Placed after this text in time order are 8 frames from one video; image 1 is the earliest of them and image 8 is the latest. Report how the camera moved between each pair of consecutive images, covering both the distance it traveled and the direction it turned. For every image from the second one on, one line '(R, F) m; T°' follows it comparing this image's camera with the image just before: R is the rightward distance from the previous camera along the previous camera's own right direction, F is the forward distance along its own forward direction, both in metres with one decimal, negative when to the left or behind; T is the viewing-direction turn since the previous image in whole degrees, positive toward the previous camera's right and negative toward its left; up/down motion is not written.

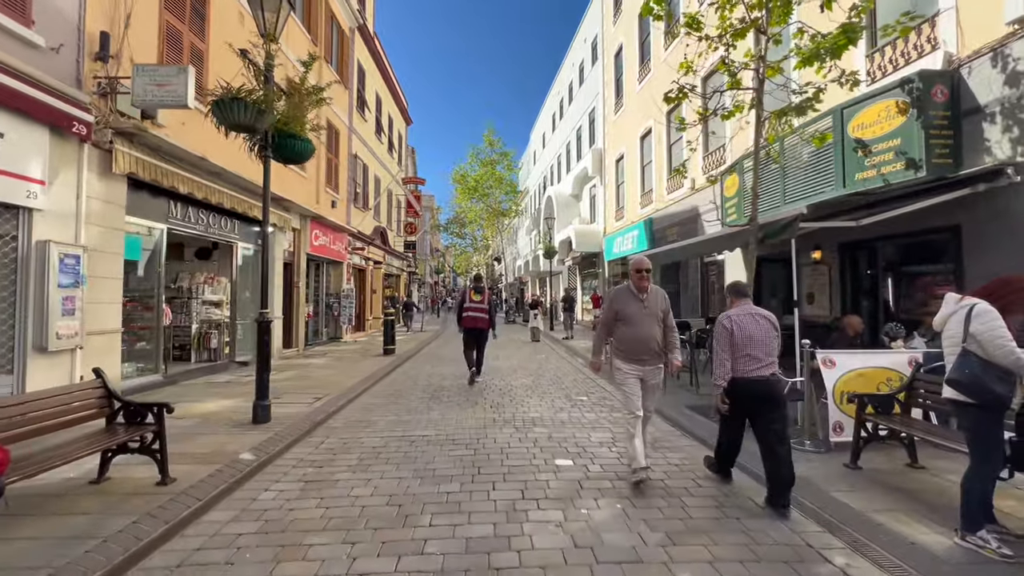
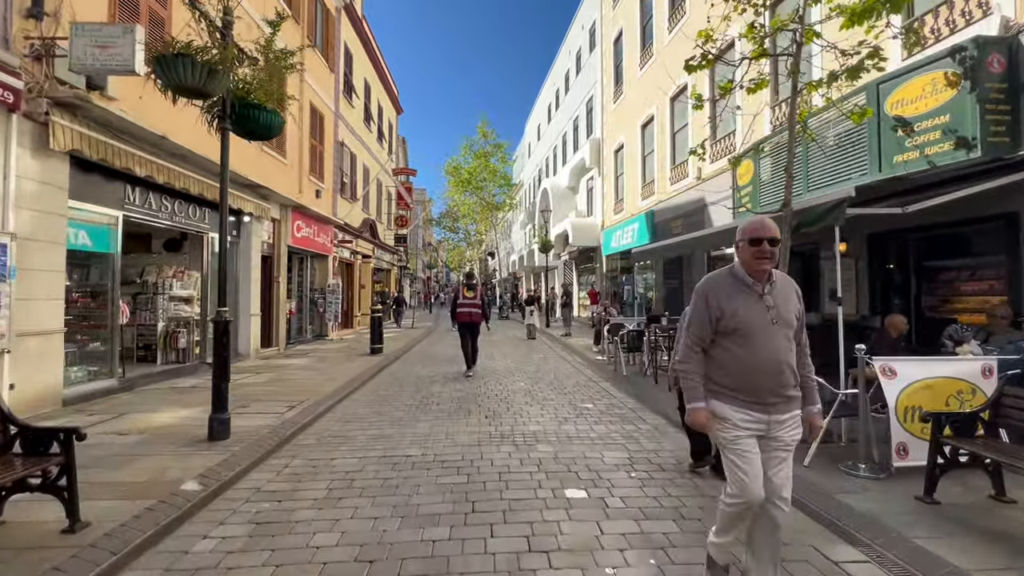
(-0.1, +0.9) m; +1°
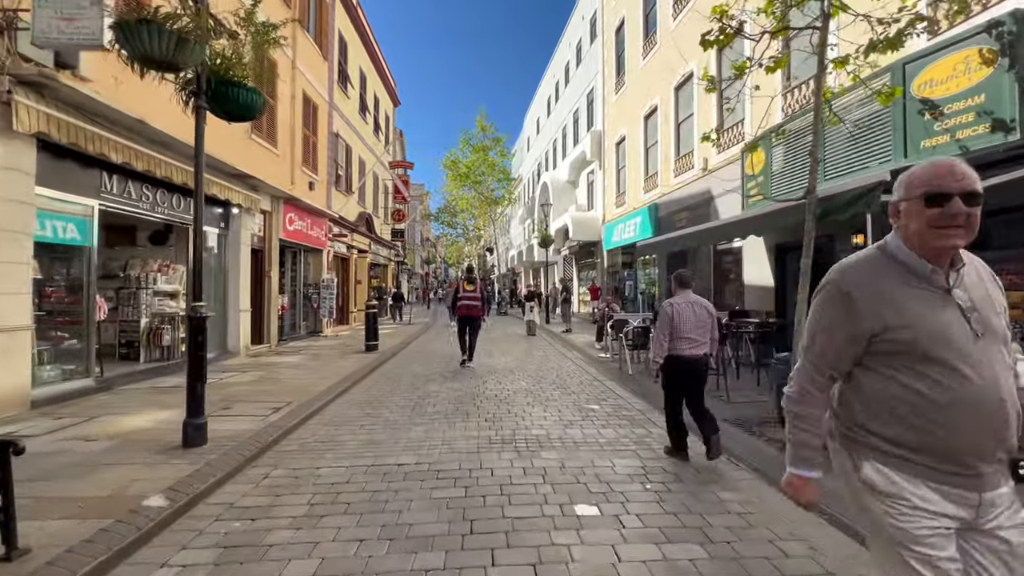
(0.0, +0.4) m; 0°
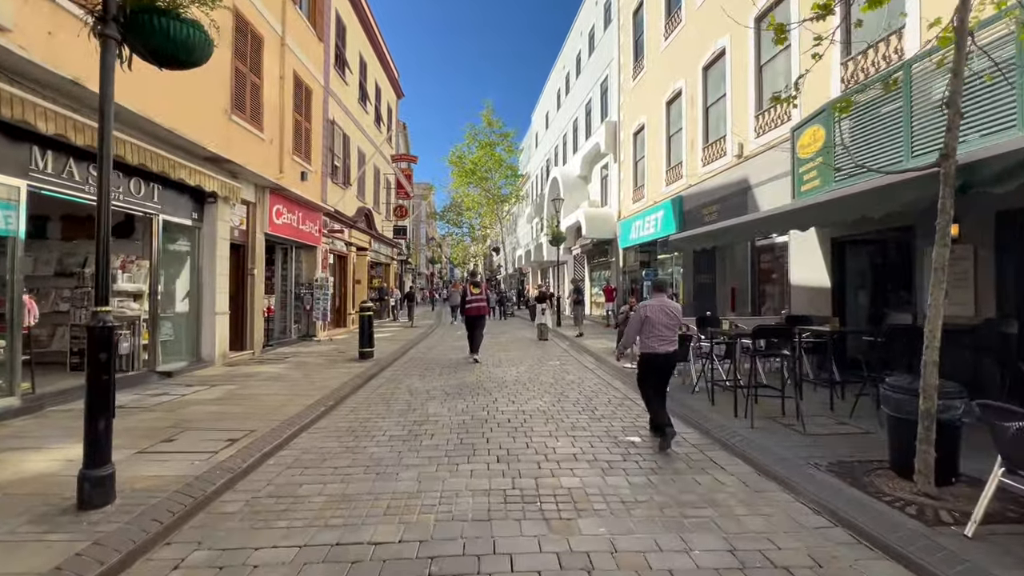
(-0.1, +1.4) m; -1°
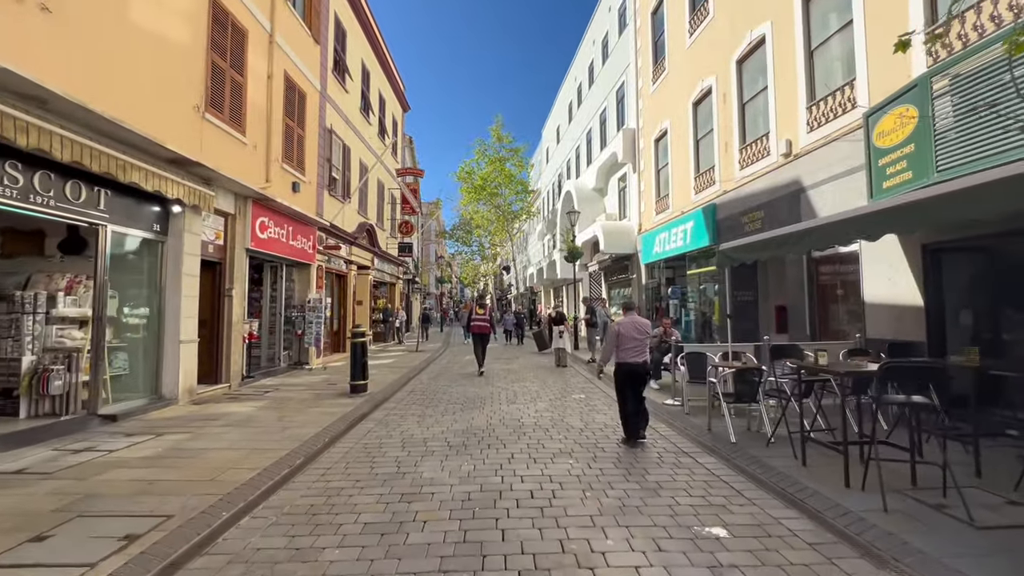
(-0.1, +1.6) m; -1°
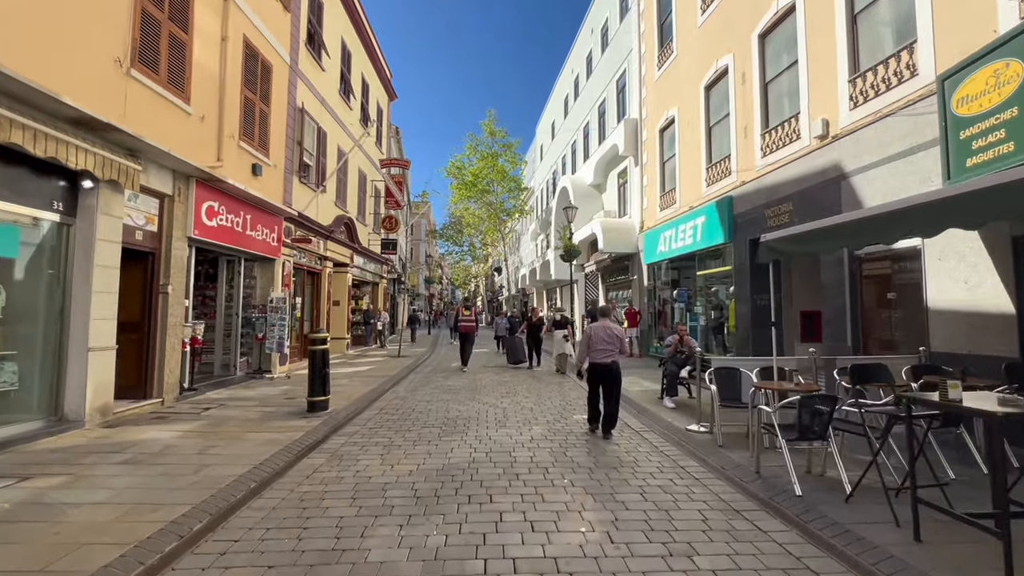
(0.0, +1.6) m; +1°
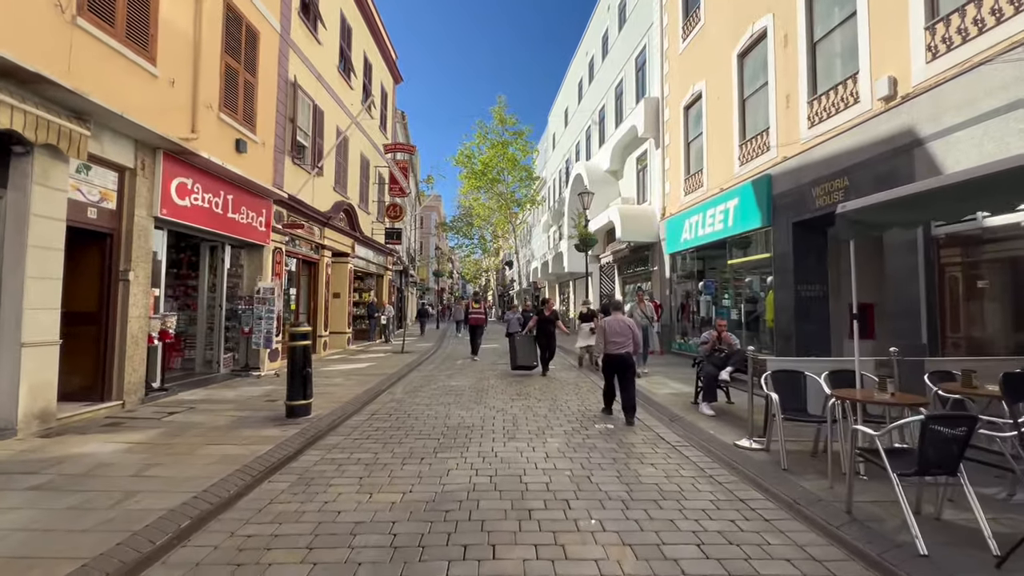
(0.0, +1.2) m; -1°
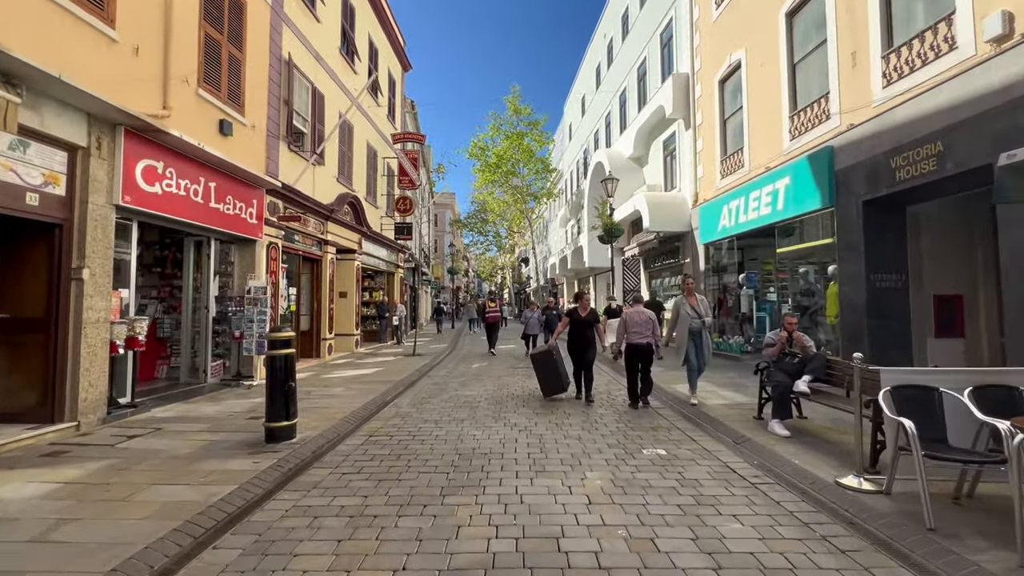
(-0.1, +1.3) m; -2°
